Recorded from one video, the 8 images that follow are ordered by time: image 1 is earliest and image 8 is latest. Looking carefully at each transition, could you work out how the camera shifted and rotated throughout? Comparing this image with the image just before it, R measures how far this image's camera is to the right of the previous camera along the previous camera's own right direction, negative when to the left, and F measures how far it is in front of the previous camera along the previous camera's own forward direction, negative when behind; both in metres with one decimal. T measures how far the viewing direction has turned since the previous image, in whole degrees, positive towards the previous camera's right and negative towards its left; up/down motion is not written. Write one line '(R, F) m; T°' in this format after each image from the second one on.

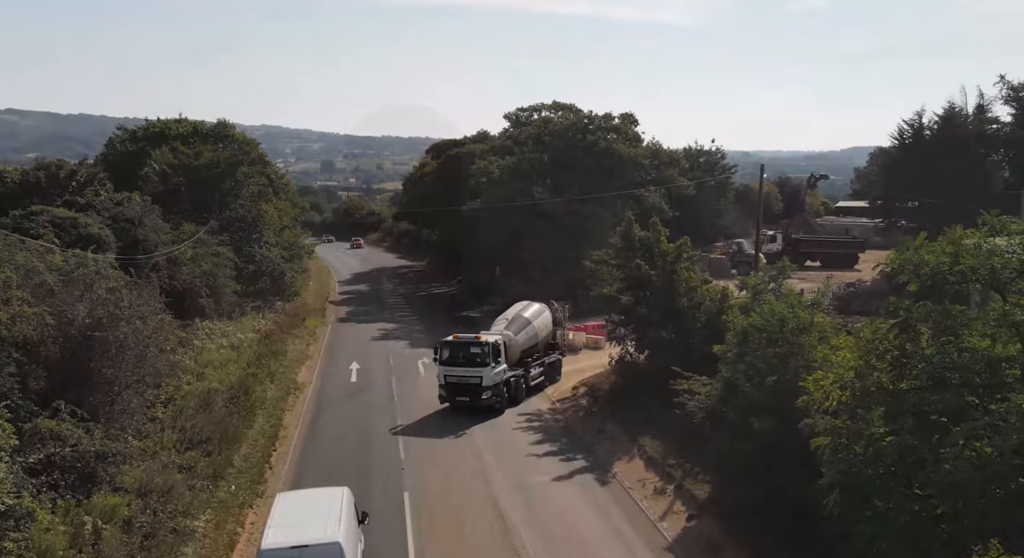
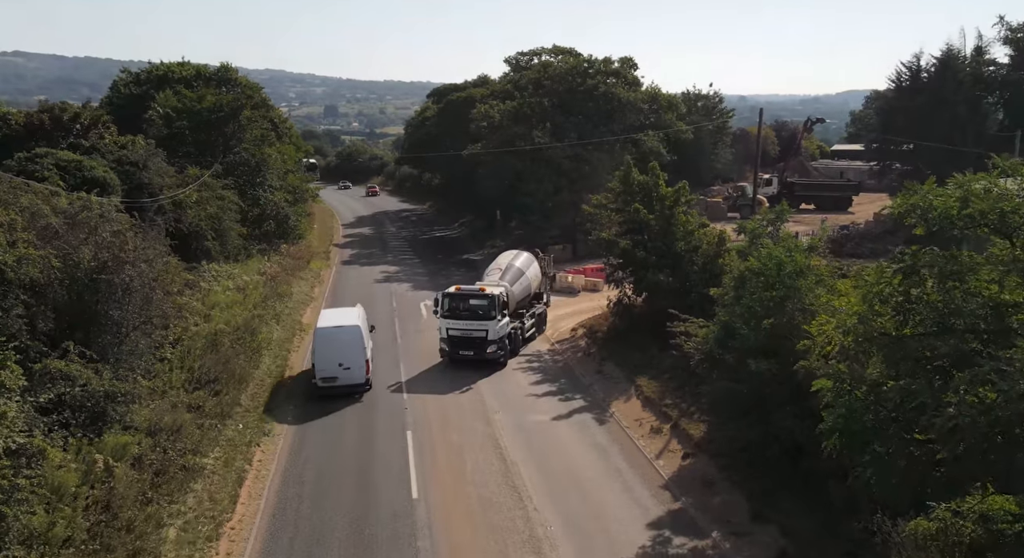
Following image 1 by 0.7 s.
(+0.1, -0.1) m; 0°
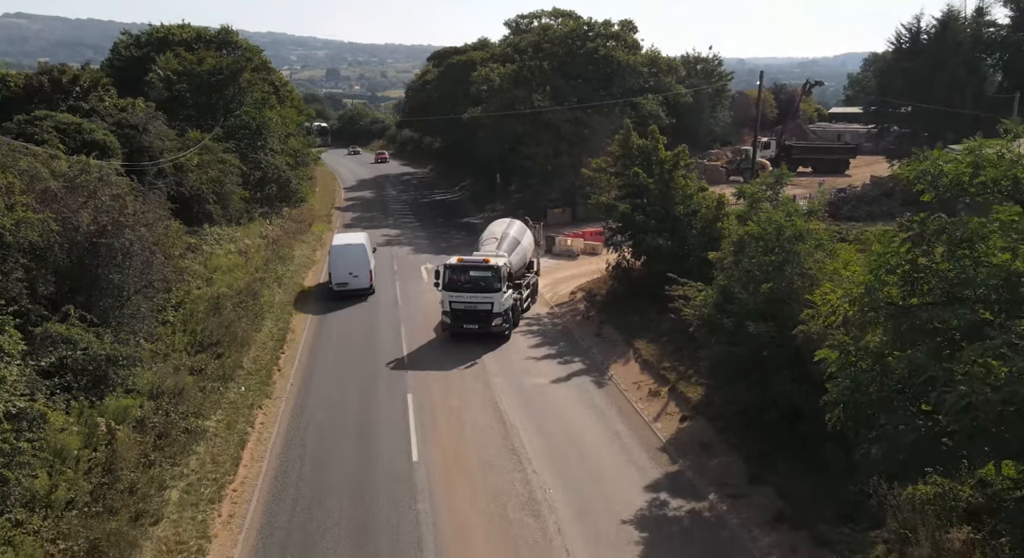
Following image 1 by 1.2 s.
(+0.1, +0.1) m; 0°
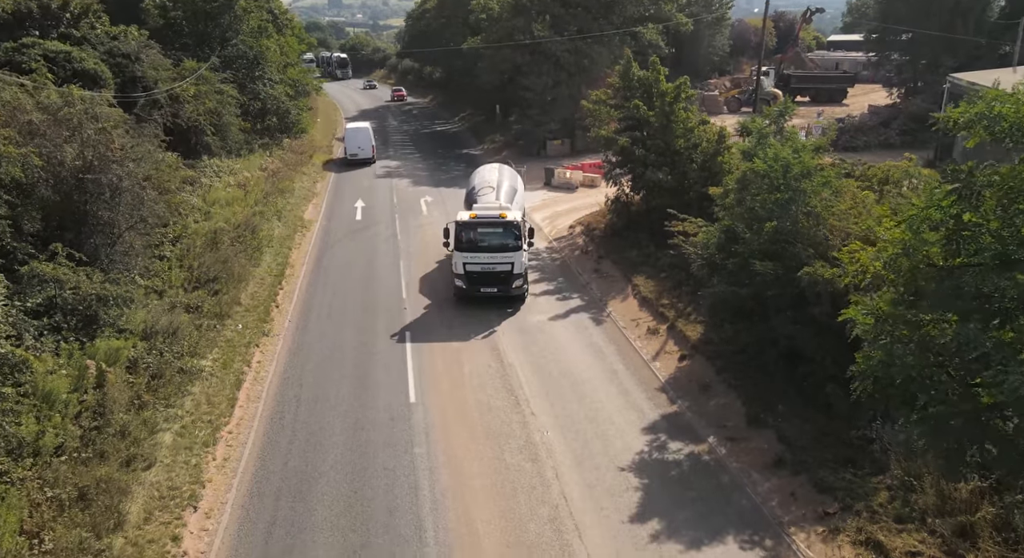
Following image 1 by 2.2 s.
(+0.1, +0.5) m; 0°
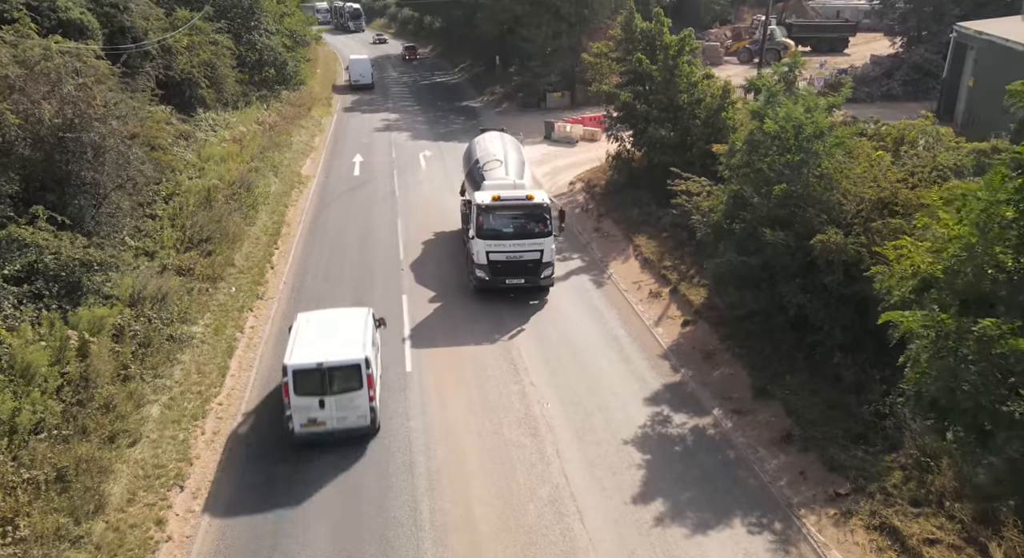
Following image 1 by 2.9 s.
(0.0, +0.6) m; 0°
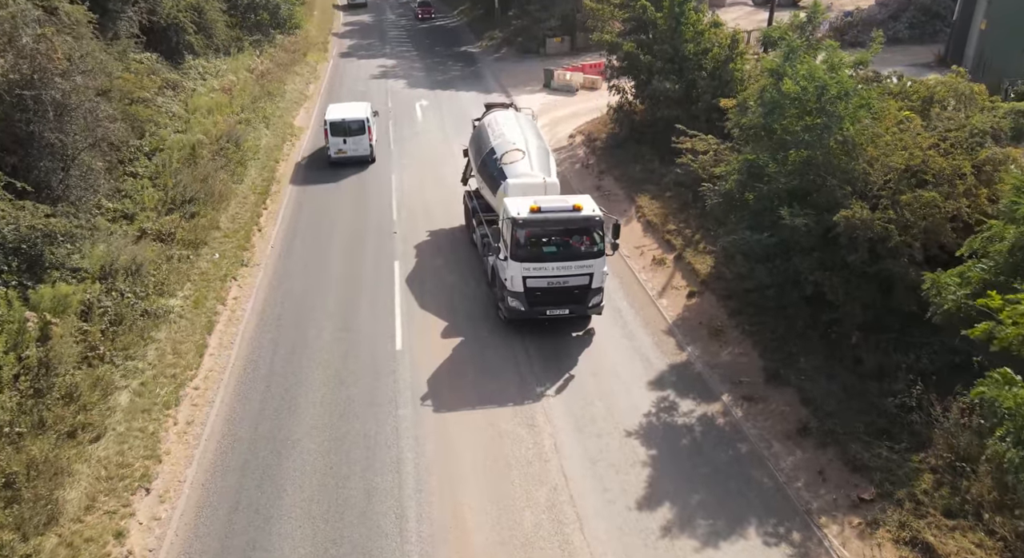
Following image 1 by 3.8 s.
(+0.1, +1.1) m; 0°
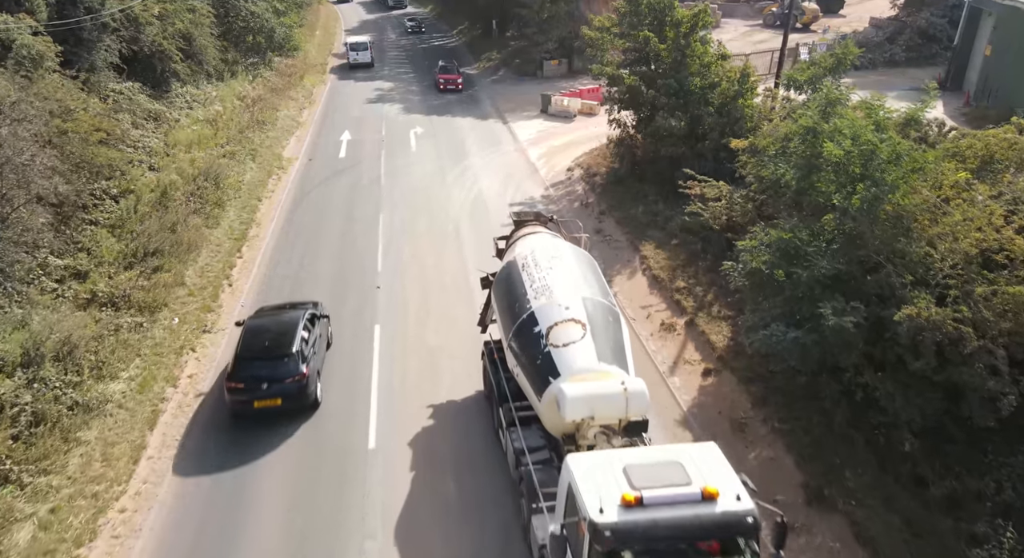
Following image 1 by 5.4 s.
(+0.1, +2.1) m; 0°
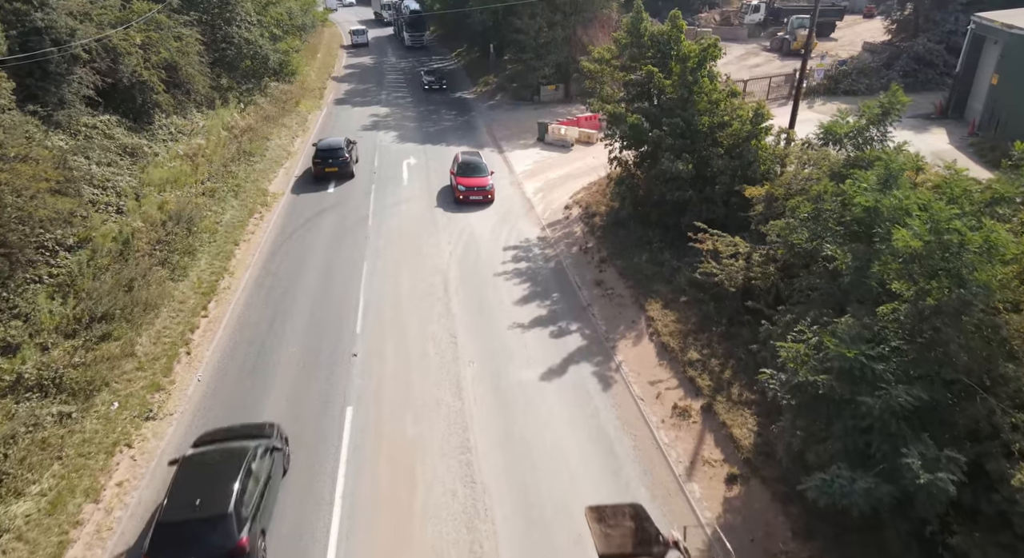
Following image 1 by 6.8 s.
(+0.2, +2.4) m; 0°
